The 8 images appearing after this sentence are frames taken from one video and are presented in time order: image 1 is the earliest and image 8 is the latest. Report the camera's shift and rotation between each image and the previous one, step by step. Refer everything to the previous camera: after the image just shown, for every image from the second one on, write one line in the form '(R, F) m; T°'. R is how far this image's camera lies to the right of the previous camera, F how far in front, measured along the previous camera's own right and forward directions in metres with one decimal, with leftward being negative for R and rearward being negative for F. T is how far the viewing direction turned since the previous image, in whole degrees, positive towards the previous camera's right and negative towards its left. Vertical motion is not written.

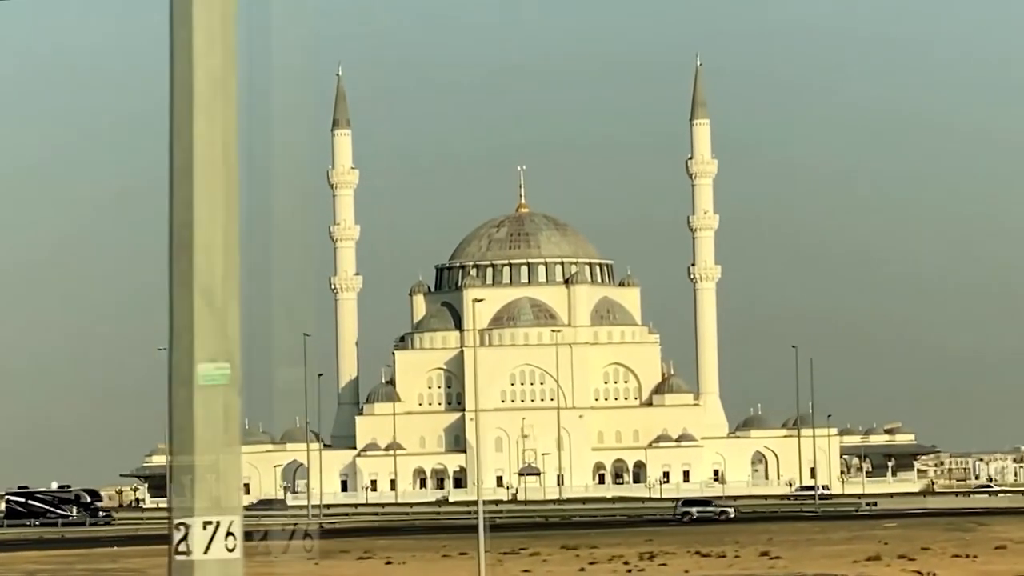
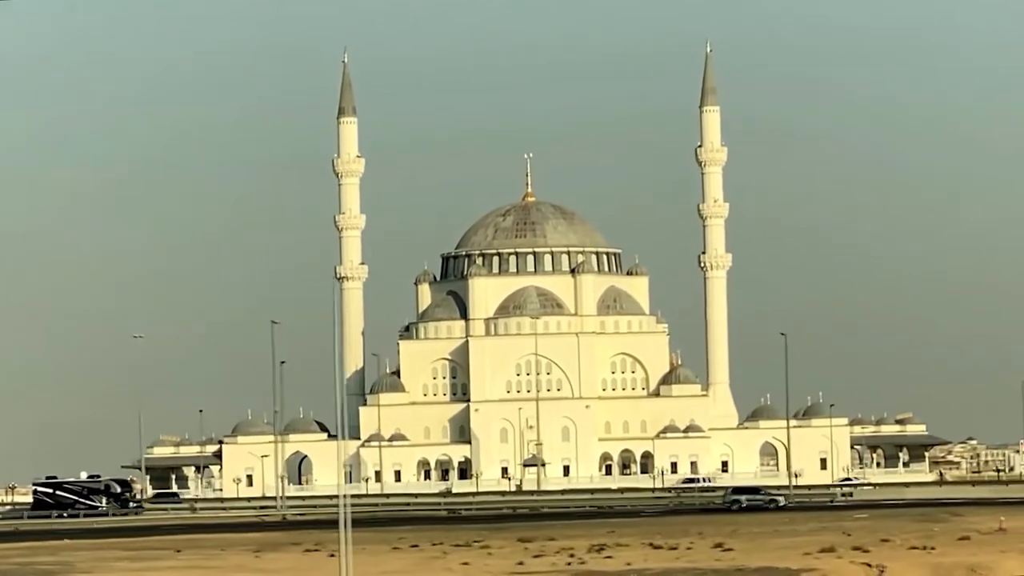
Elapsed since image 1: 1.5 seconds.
(+0.1, +1.5) m; 0°
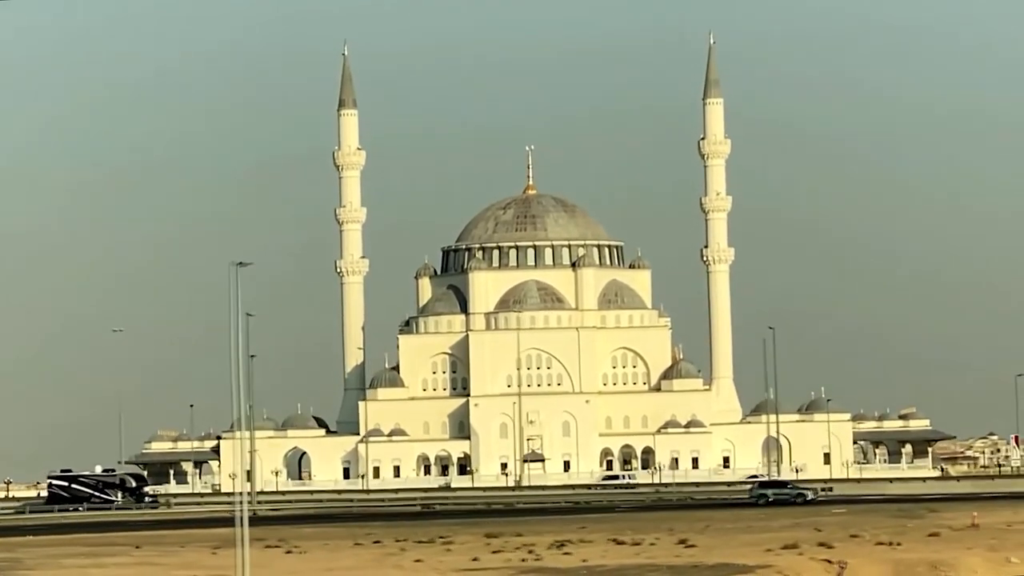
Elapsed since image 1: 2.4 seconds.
(+0.2, +1.1) m; 0°
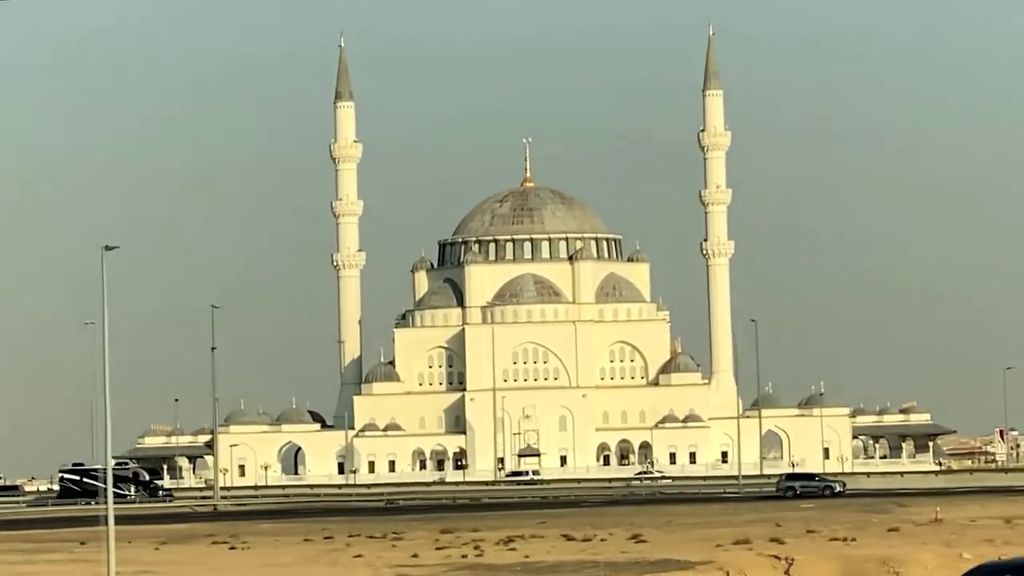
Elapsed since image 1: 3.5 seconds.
(+0.2, +1.2) m; 0°
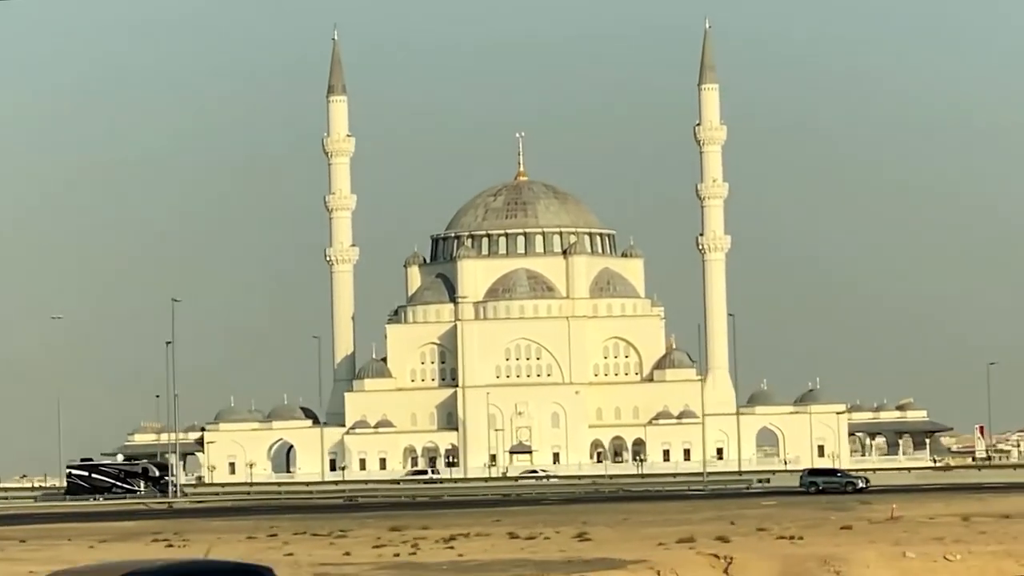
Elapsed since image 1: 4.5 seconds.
(+0.2, +1.2) m; 0°
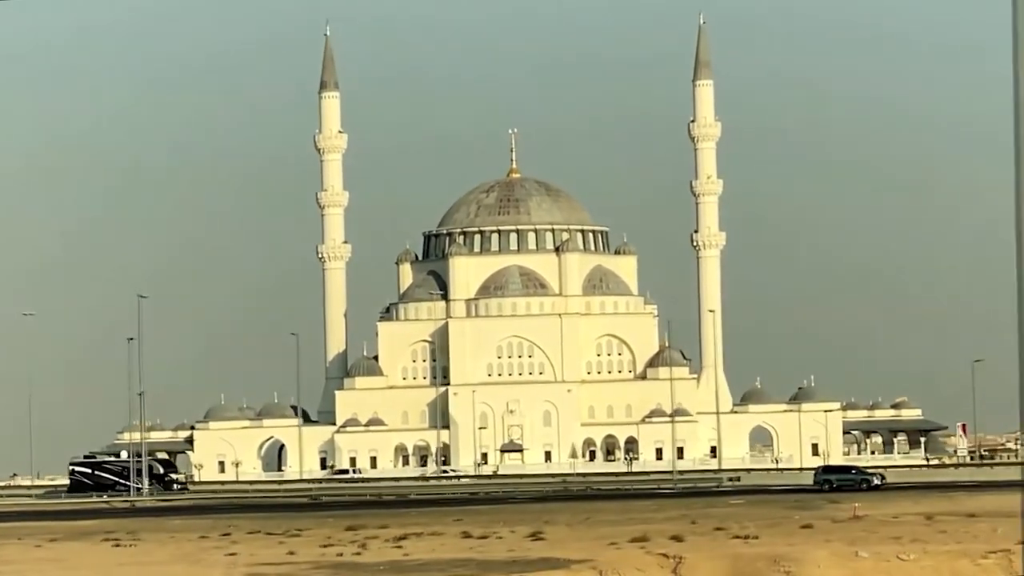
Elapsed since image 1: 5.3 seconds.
(+0.2, +0.9) m; 0°
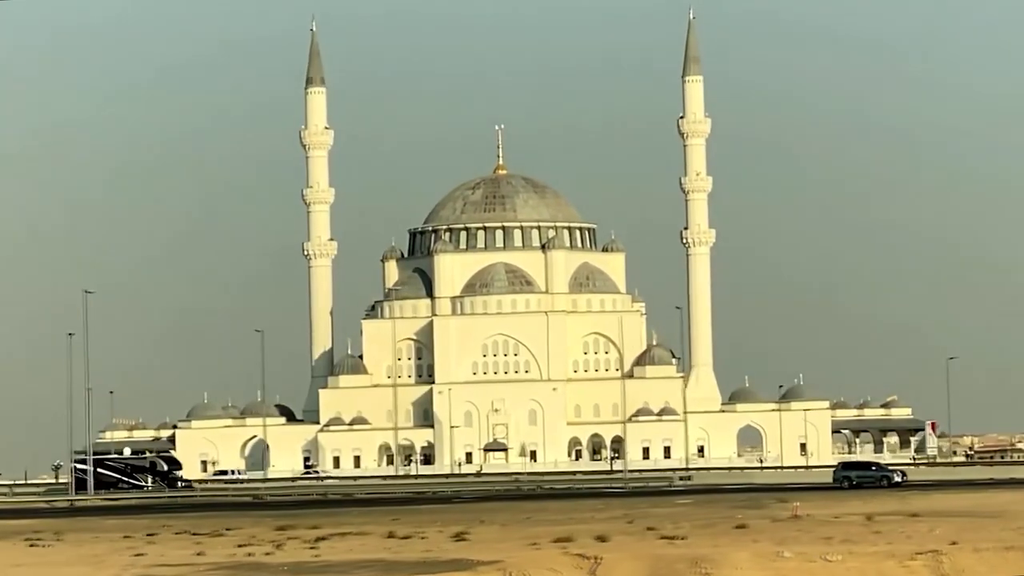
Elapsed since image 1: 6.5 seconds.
(-0.3, +1.3) m; 0°
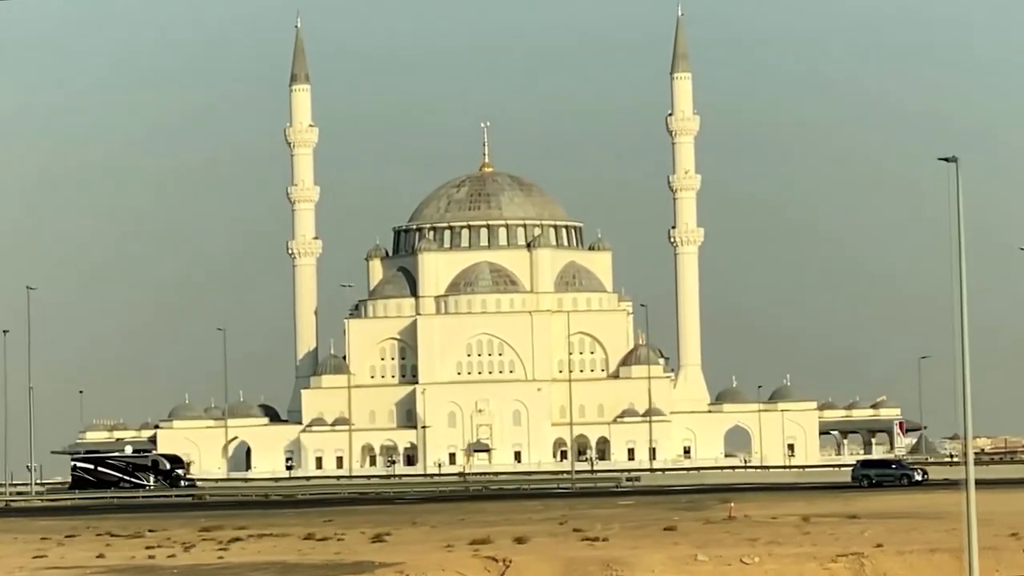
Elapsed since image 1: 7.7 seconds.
(+1.0, +1.4) m; 0°
